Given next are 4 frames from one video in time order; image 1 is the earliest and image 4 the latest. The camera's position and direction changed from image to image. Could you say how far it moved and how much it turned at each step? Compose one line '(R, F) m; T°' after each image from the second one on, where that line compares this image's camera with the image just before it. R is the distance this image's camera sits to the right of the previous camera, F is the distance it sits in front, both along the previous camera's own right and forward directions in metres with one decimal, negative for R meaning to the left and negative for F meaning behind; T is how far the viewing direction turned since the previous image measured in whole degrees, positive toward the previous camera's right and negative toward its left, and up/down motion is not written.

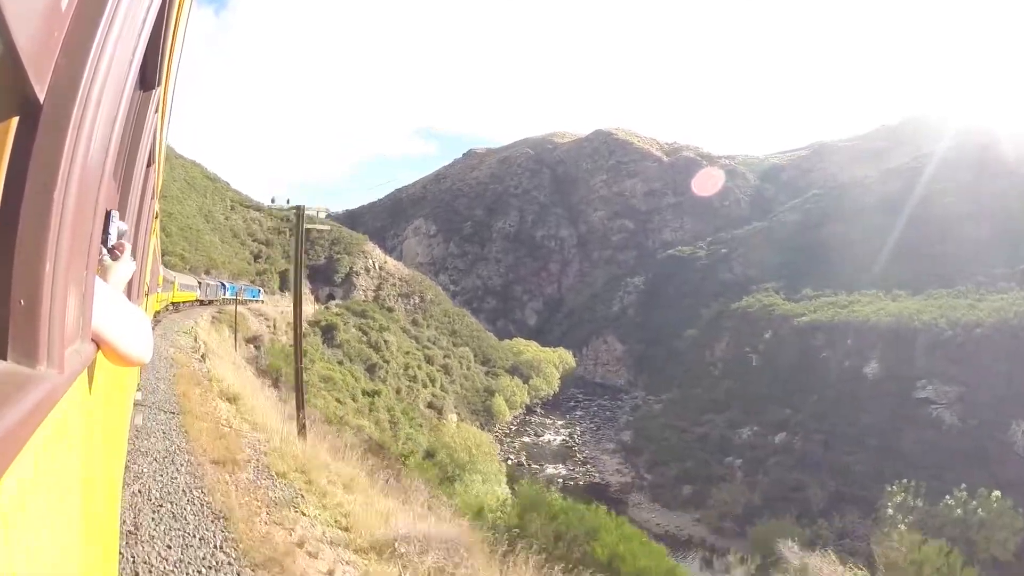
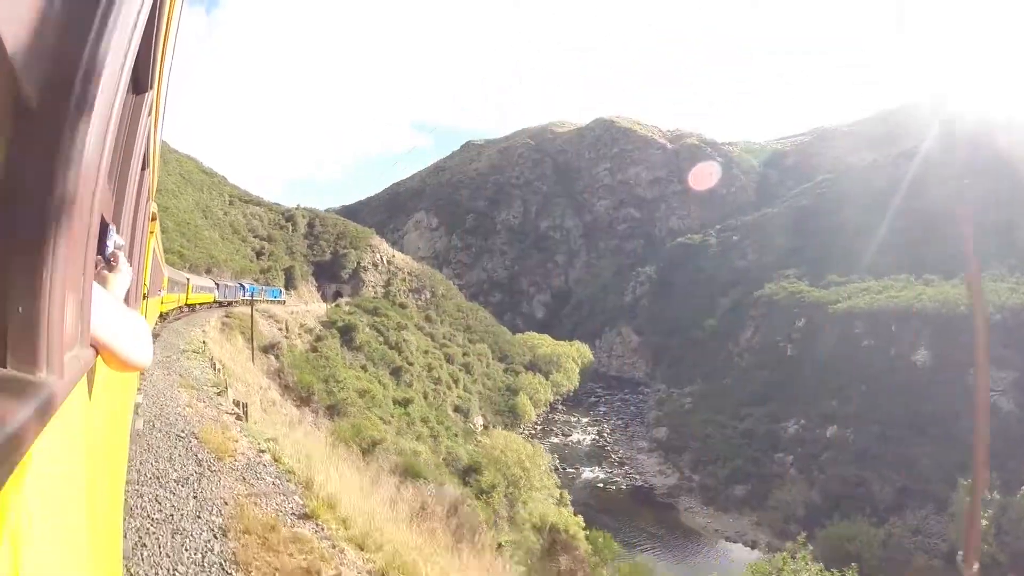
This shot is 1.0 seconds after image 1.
(-0.6, +0.4) m; +2°
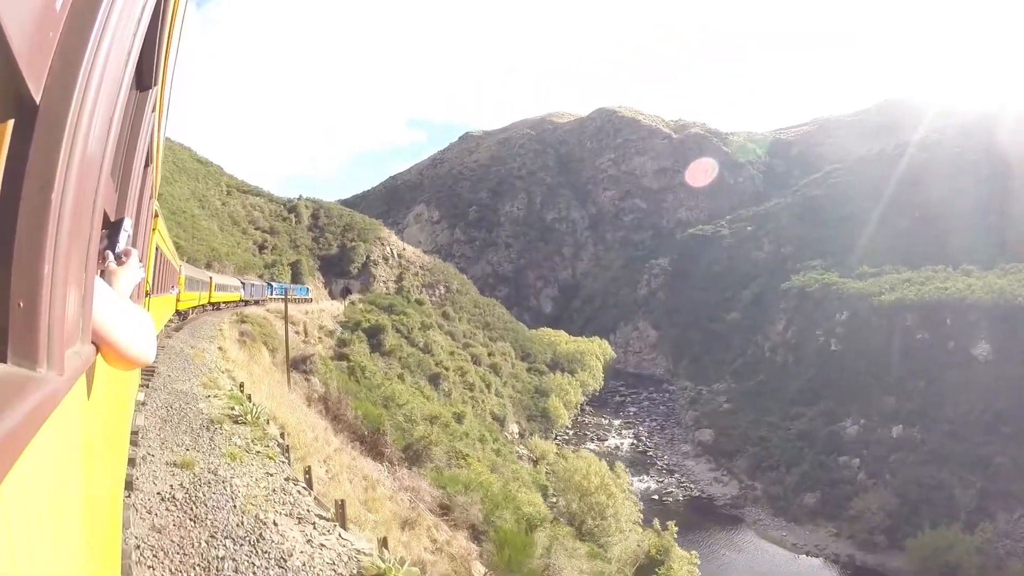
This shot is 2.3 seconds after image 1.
(-0.8, +0.5) m; +3°
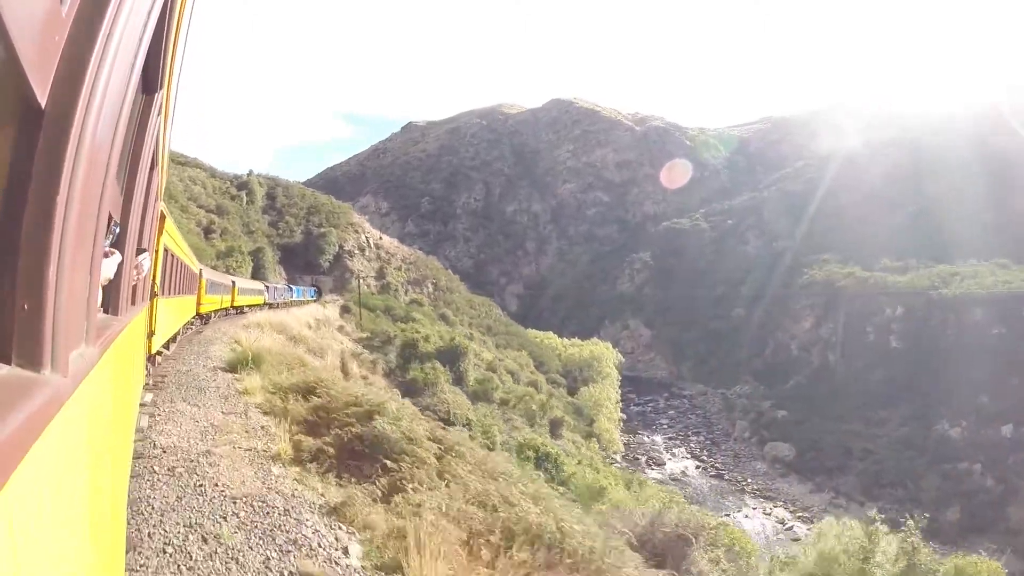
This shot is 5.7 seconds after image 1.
(-1.9, +1.6) m; +12°
